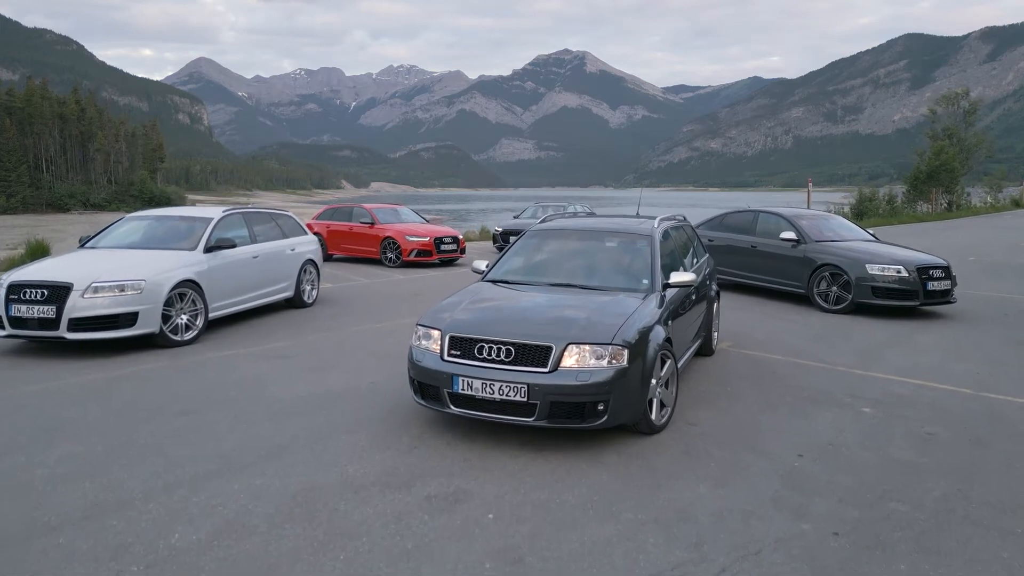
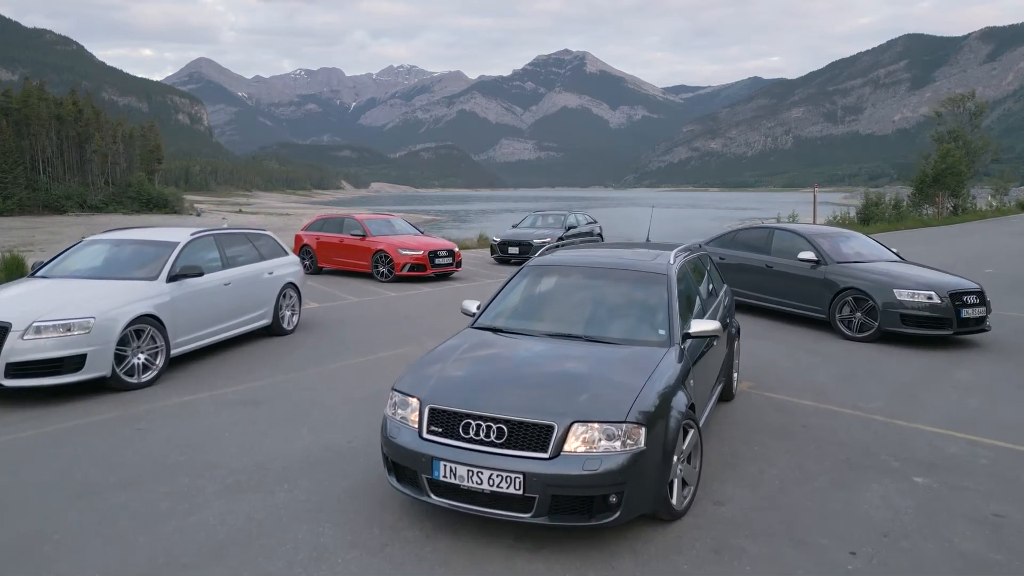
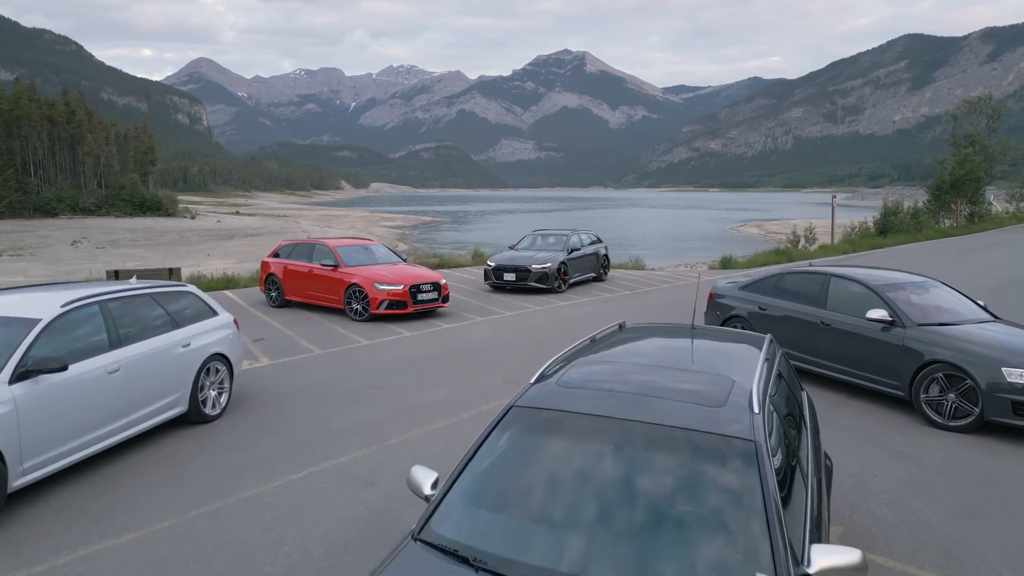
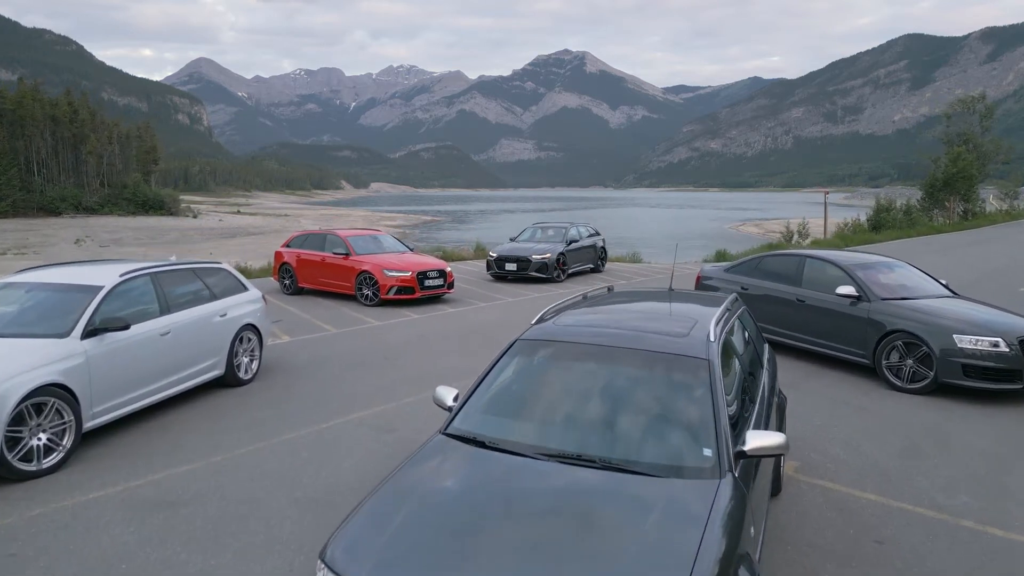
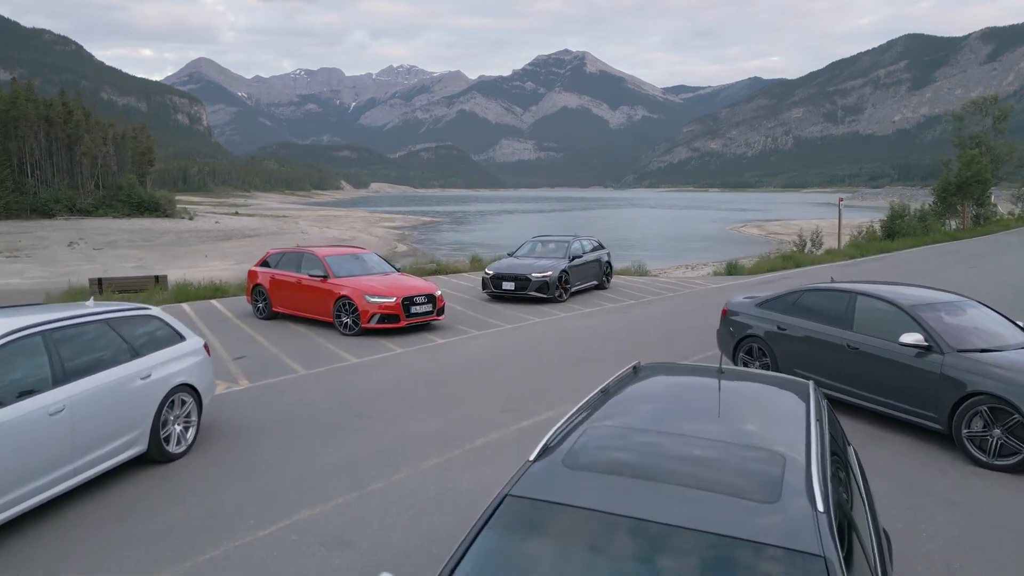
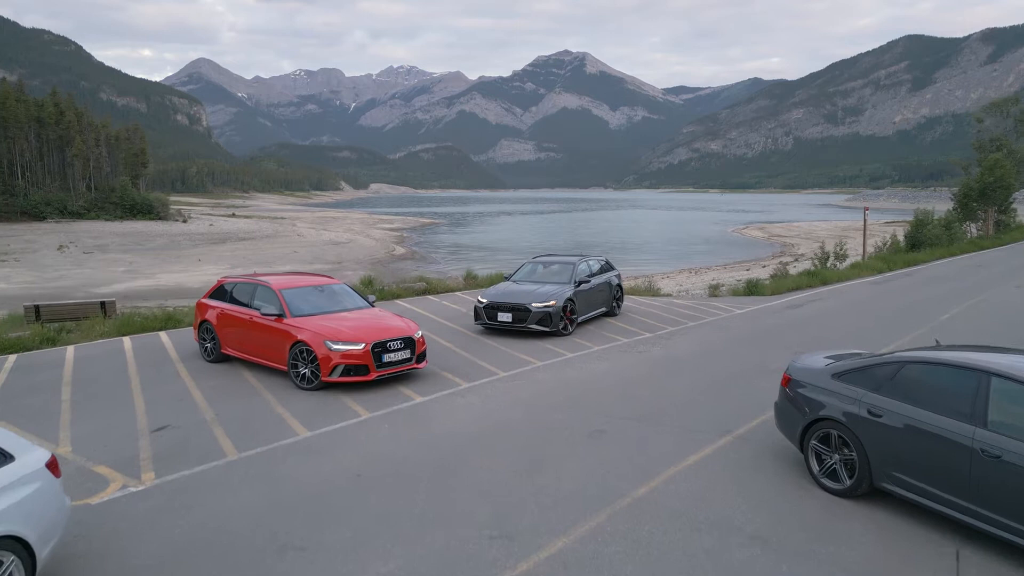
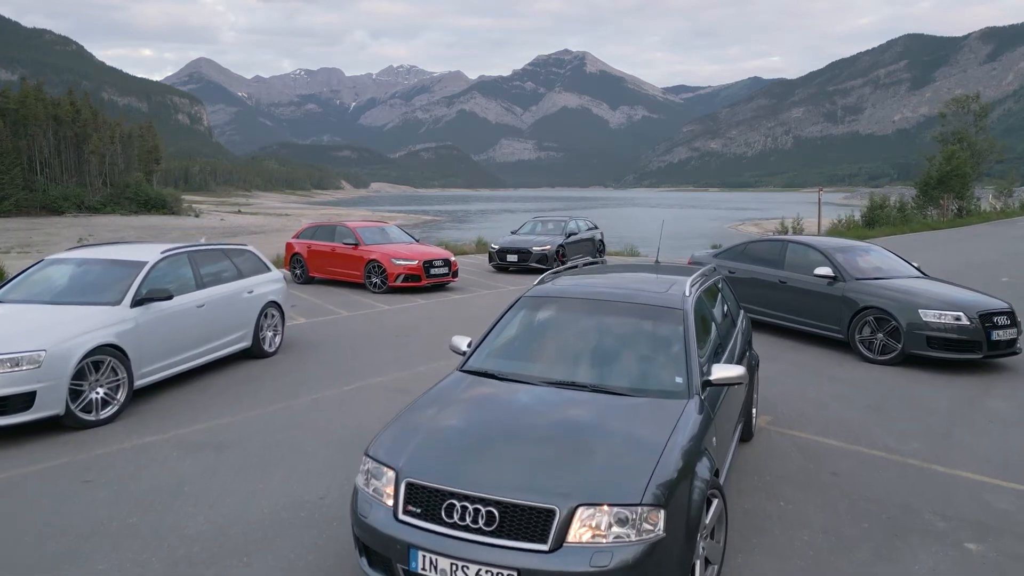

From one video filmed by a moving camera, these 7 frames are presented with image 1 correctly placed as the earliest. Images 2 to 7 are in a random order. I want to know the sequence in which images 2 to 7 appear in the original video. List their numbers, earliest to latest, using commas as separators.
2, 7, 4, 3, 5, 6
